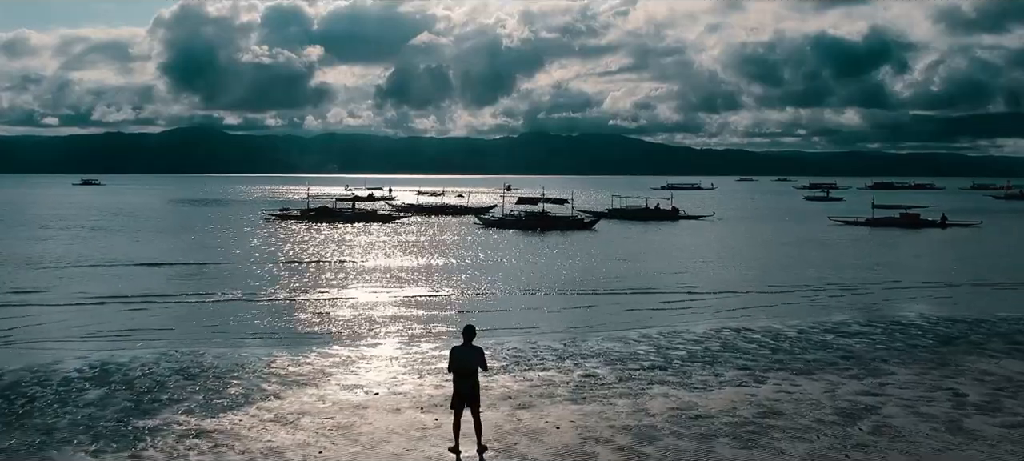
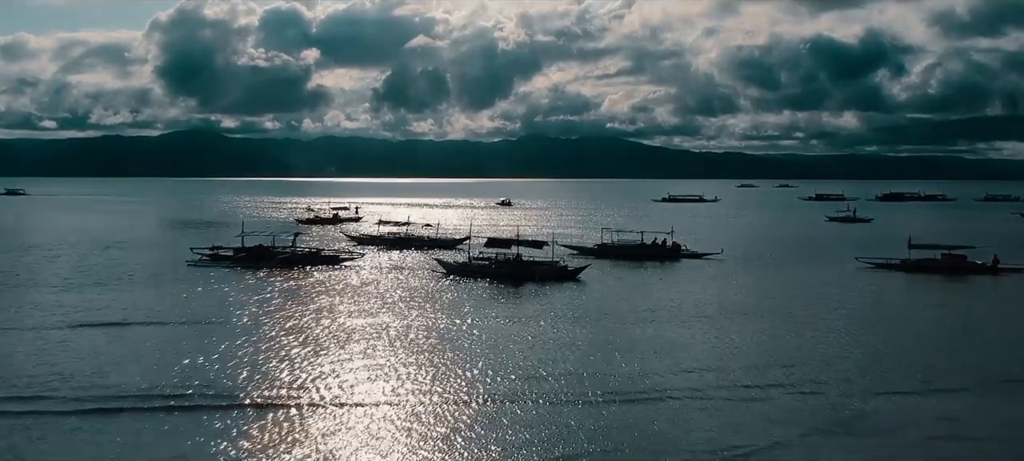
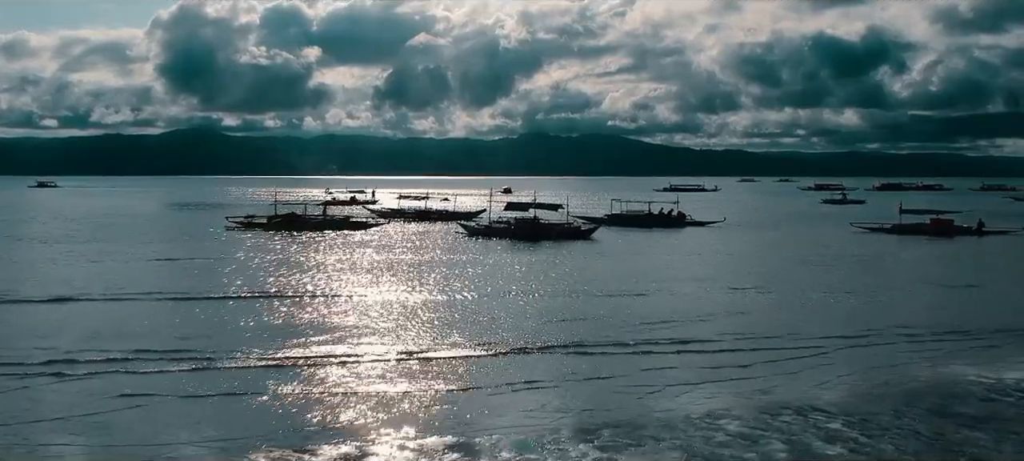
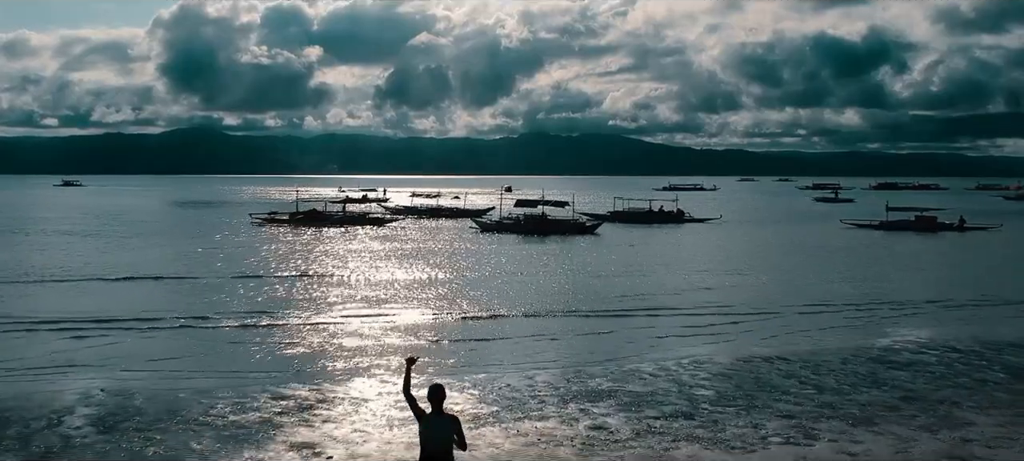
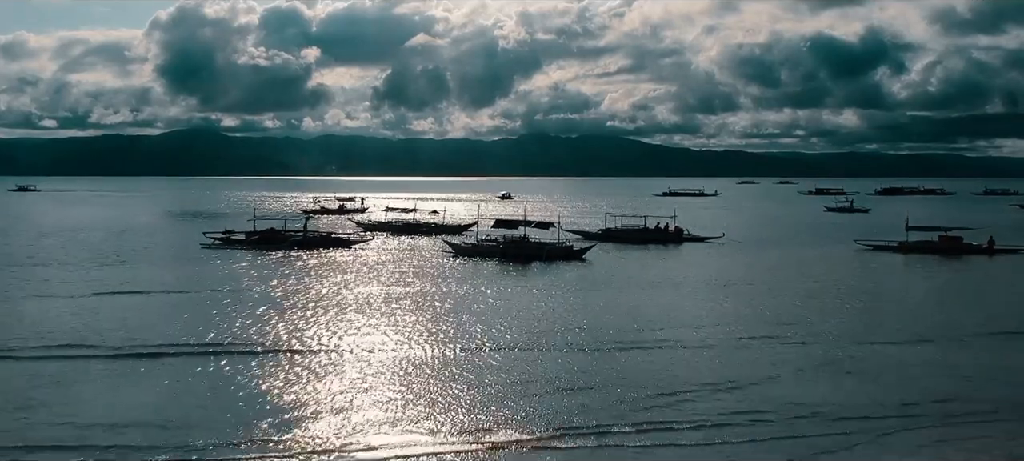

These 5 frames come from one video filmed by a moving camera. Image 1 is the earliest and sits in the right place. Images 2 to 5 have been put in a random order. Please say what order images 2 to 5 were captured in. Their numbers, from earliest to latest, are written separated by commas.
4, 3, 5, 2
